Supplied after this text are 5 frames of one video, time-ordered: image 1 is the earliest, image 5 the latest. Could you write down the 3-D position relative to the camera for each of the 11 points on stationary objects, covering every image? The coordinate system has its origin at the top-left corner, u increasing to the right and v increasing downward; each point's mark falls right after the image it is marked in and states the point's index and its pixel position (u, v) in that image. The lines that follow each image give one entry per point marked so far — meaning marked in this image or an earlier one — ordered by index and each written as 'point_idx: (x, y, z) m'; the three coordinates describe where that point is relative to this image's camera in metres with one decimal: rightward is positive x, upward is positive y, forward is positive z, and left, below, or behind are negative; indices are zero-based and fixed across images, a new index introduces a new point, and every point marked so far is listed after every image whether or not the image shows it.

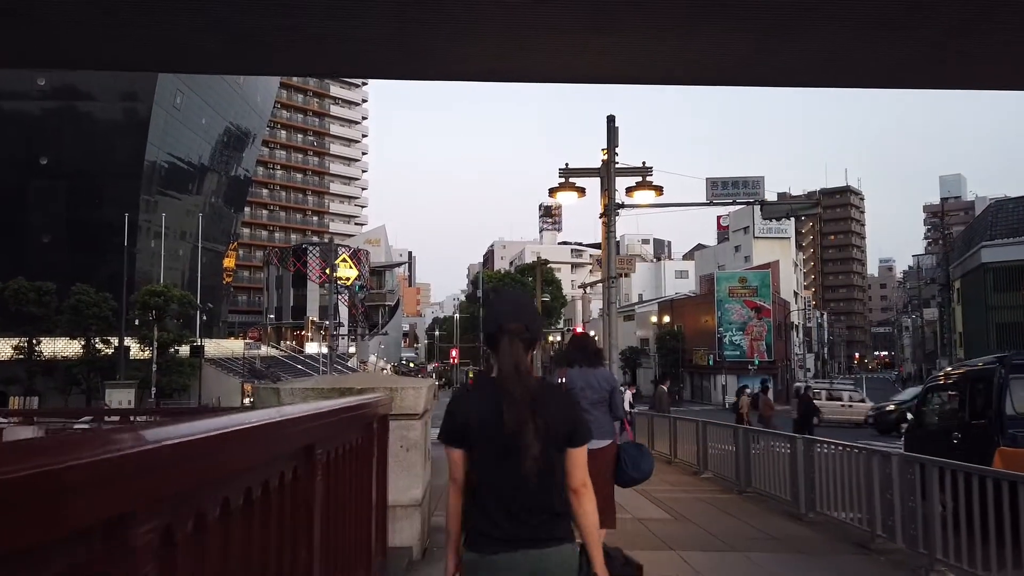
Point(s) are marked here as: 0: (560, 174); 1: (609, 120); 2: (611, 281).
0: (+1.1, +2.5, +18.4) m
1: (+2.1, +3.5, +17.4) m
2: (+2.1, +0.1, +17.6) m
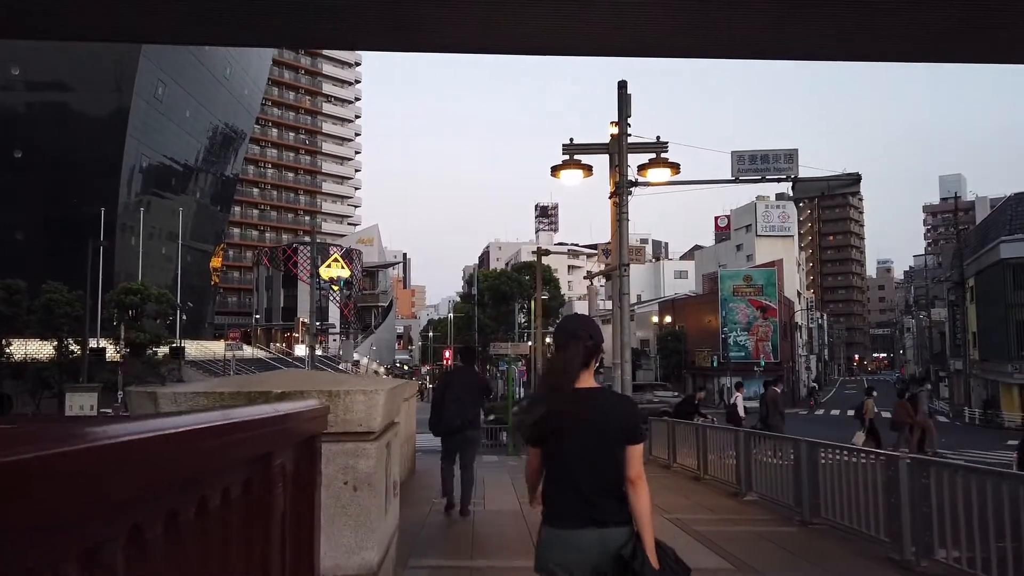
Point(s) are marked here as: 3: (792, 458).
0: (+1.0, +2.7, +16.3) m
1: (+2.0, +3.8, +15.3) m
2: (+2.1, +0.3, +15.5) m
3: (+3.2, -1.8, +9.0) m
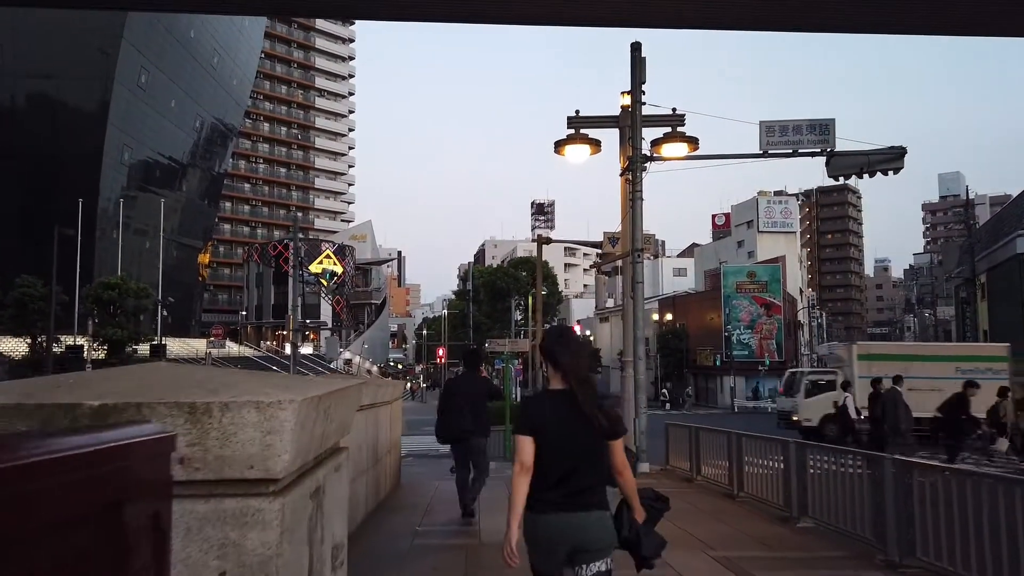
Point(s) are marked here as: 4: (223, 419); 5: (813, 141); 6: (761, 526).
0: (+1.0, +2.9, +14.6) m
1: (+2.0, +4.0, +13.6) m
2: (+2.1, +0.5, +13.7) m
3: (+3.2, -1.6, +7.3) m
4: (-0.8, -0.4, +2.4) m
5: (+4.8, +2.4, +13.1) m
6: (+2.5, -2.4, +8.2) m
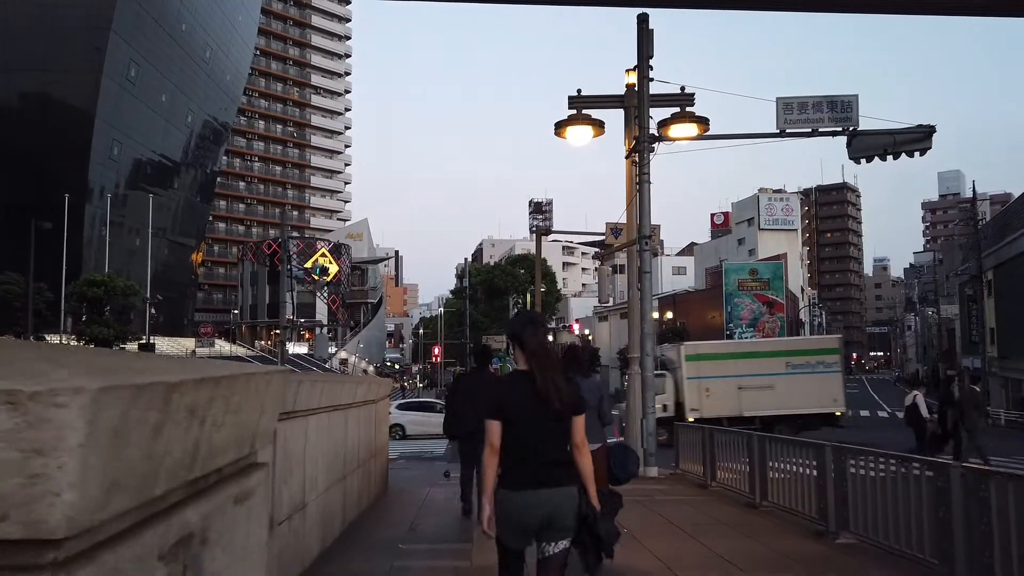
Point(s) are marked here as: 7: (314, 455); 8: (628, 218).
0: (+1.0, +3.1, +13.6) m
1: (+2.0, +4.1, +12.6) m
2: (+2.0, +0.7, +12.8) m
3: (+3.1, -1.4, +6.4) m
4: (-0.8, -0.2, +1.4) m
5: (+4.8, +2.5, +12.2) m
6: (+2.5, -2.3, +7.3) m
7: (-1.4, -1.2, +5.8) m
8: (+2.0, +1.2, +13.8) m
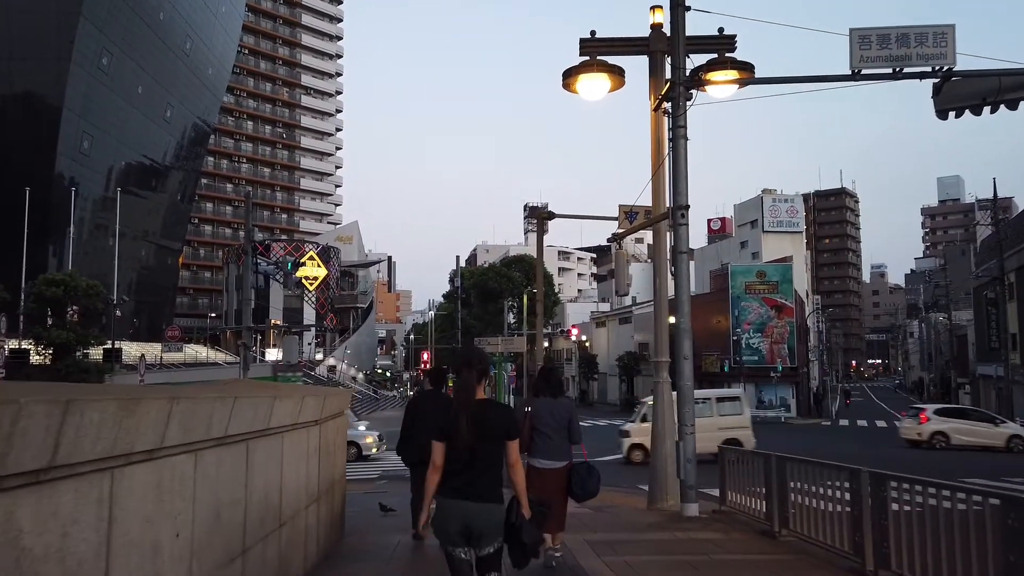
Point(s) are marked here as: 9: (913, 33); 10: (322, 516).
0: (+0.9, +3.2, +10.9) m
1: (+2.0, +4.3, +9.9) m
2: (+2.0, +0.8, +10.1) m
3: (+3.2, -1.2, +3.6) m
4: (-0.8, +0.1, -1.3) m
5: (+4.8, +2.7, +9.5) m
6: (+2.5, -2.1, +4.5) m
7: (-1.4, -0.9, +3.1) m
8: (+1.9, +1.4, +11.1) m
9: (+4.7, +3.0, +9.5) m
10: (-1.6, -2.0, +7.2) m
